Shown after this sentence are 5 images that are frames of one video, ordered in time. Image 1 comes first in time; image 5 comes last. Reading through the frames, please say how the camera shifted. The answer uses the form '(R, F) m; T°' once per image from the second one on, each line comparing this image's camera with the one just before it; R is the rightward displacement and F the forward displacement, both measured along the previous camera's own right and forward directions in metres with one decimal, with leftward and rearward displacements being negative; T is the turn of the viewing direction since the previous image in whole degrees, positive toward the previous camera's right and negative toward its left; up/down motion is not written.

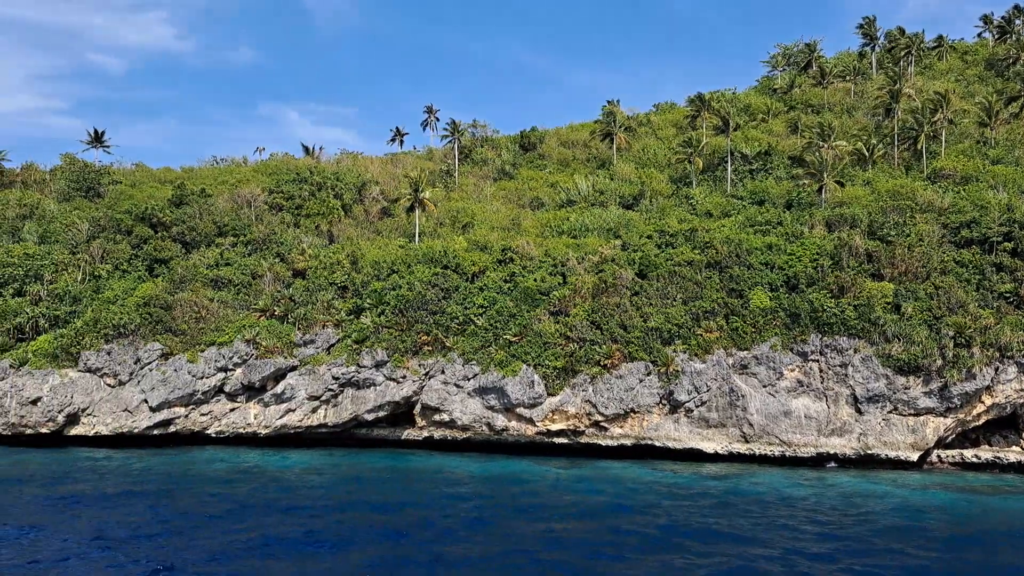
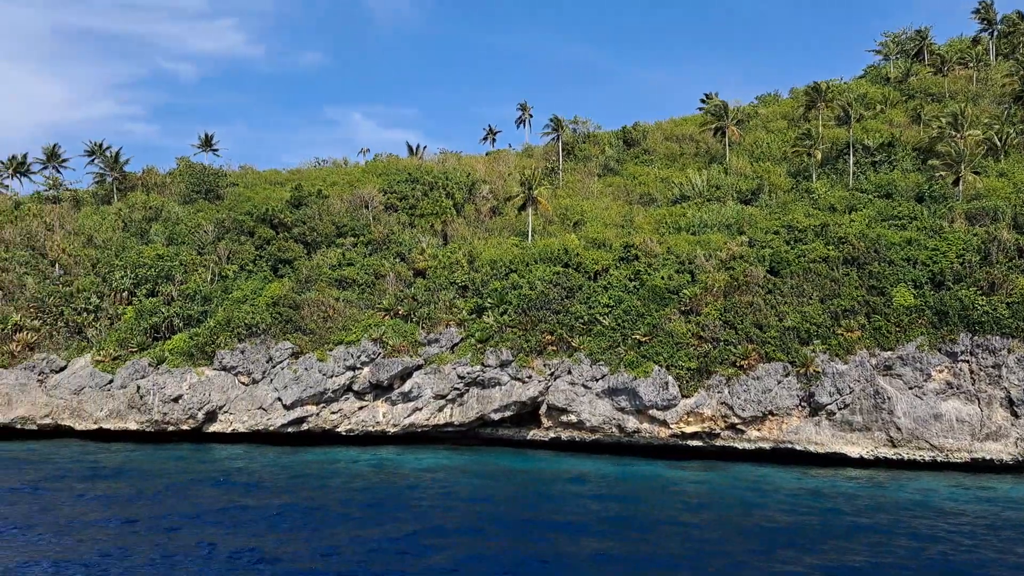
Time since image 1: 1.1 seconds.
(-2.5, +0.4) m; -4°
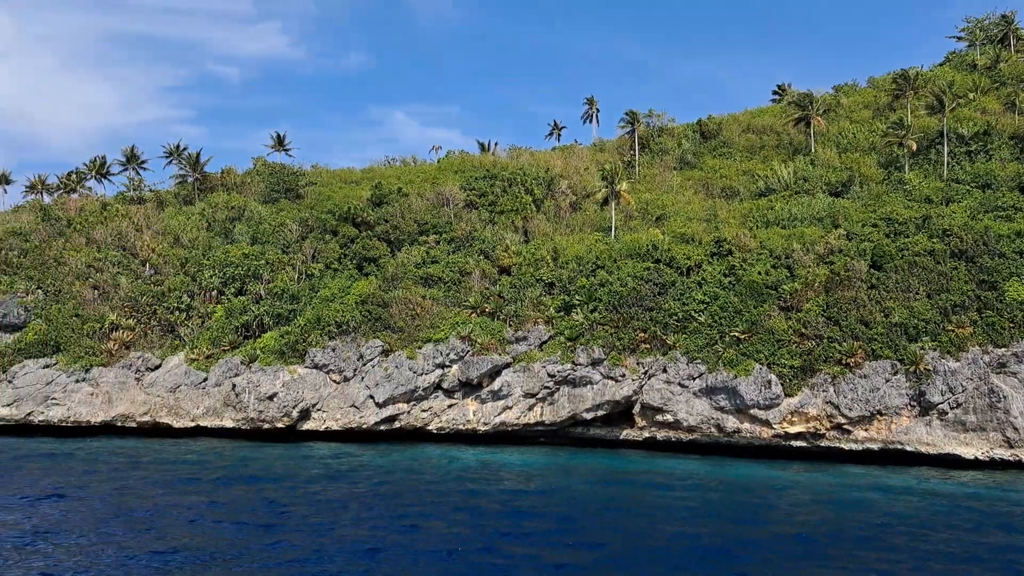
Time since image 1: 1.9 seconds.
(-1.9, +0.4) m; -3°
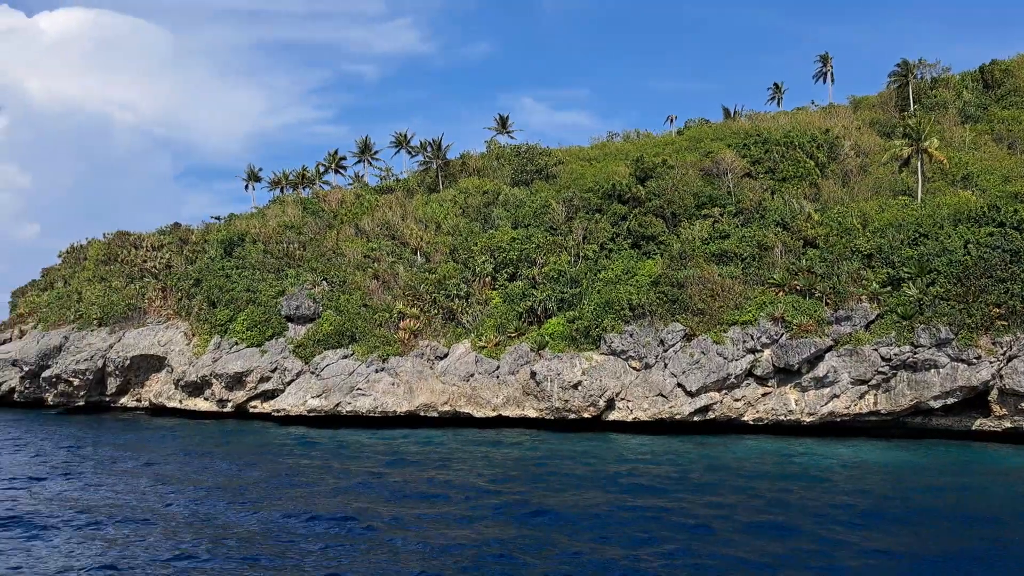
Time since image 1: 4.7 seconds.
(-6.3, +1.7) m; -10°
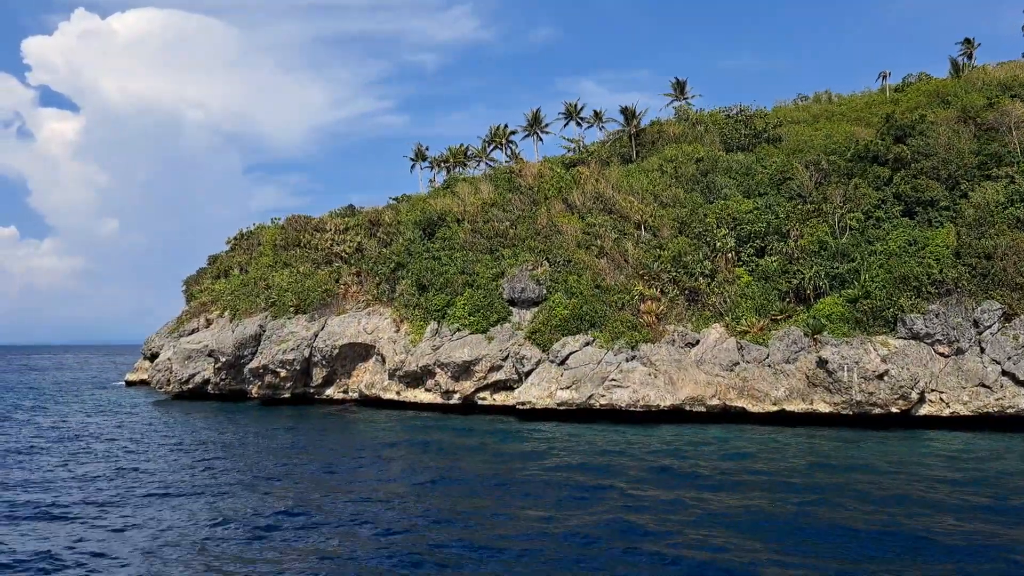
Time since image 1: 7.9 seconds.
(-6.7, +3.0) m; -5°
